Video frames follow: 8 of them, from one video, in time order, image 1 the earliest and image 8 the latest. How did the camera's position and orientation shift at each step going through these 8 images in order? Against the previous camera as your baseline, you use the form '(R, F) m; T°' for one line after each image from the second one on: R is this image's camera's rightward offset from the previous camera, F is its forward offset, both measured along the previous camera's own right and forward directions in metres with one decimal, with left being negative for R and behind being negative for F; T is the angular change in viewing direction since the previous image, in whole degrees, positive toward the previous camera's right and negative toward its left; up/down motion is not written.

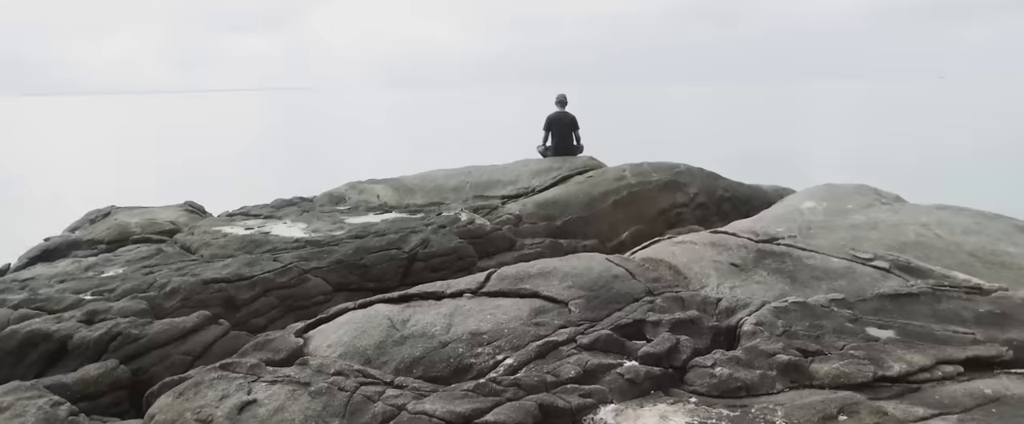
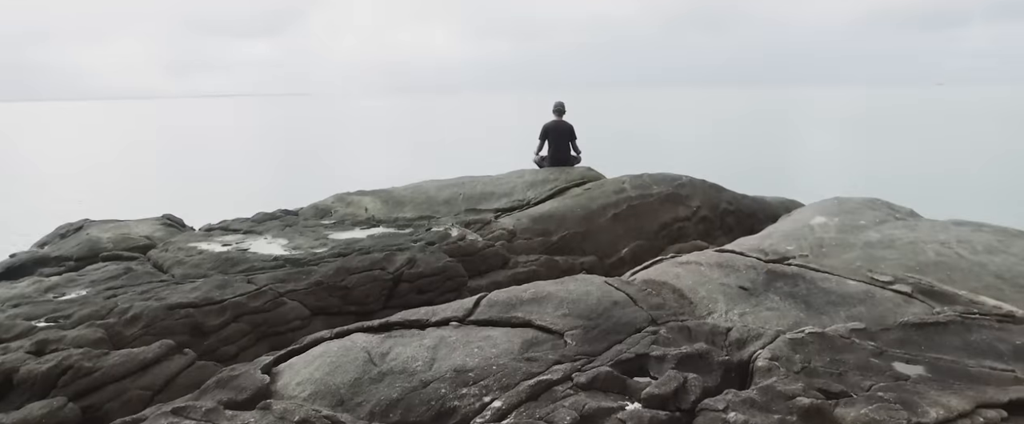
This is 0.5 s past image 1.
(0.0, +0.4) m; 0°
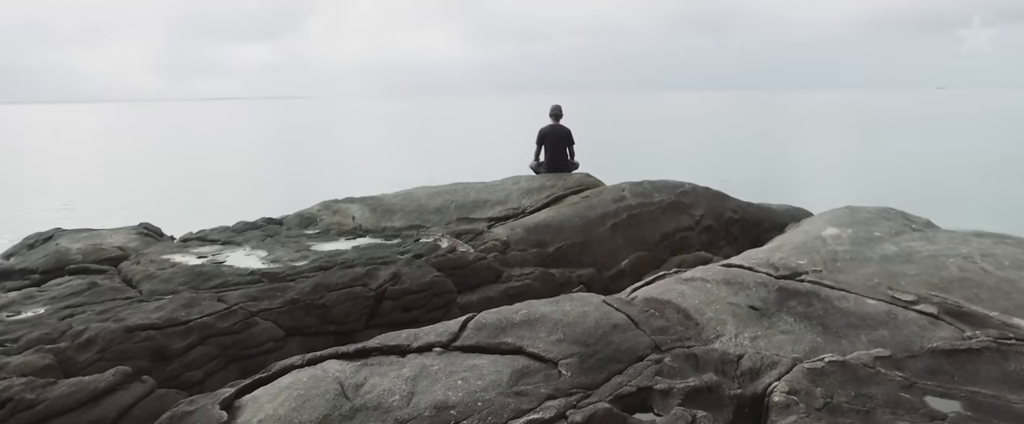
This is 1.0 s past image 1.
(0.0, +0.4) m; 0°
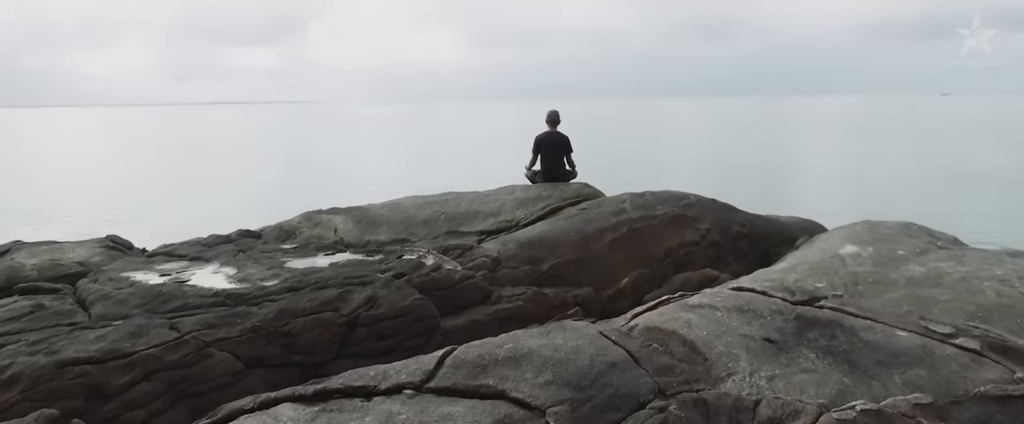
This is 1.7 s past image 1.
(+0.1, +0.5) m; 0°
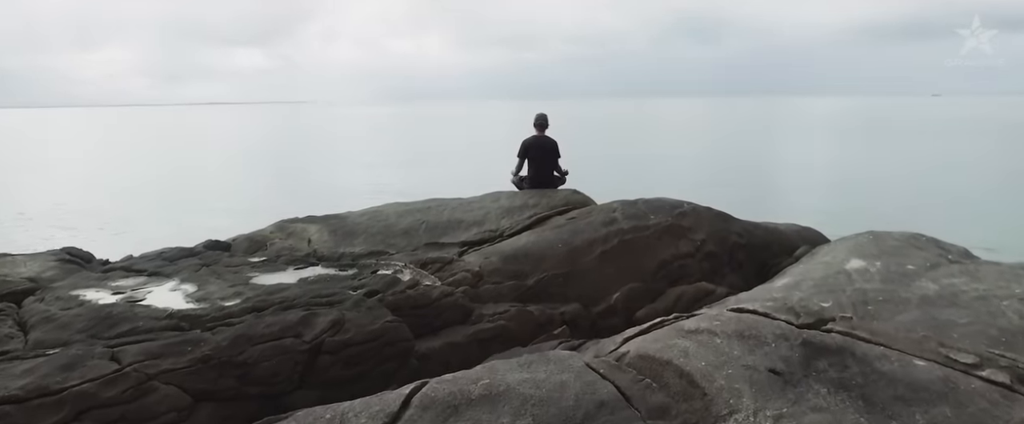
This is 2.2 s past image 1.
(+0.1, +0.4) m; +1°
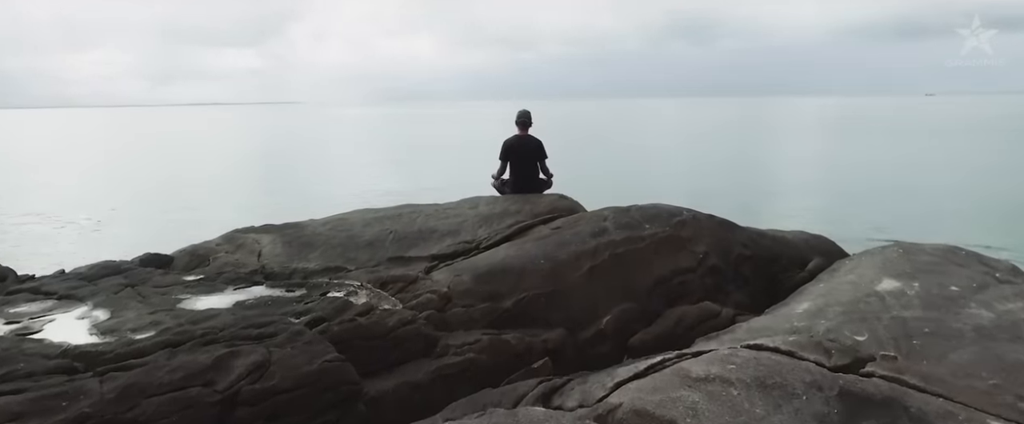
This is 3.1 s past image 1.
(+0.1, +0.9) m; +1°
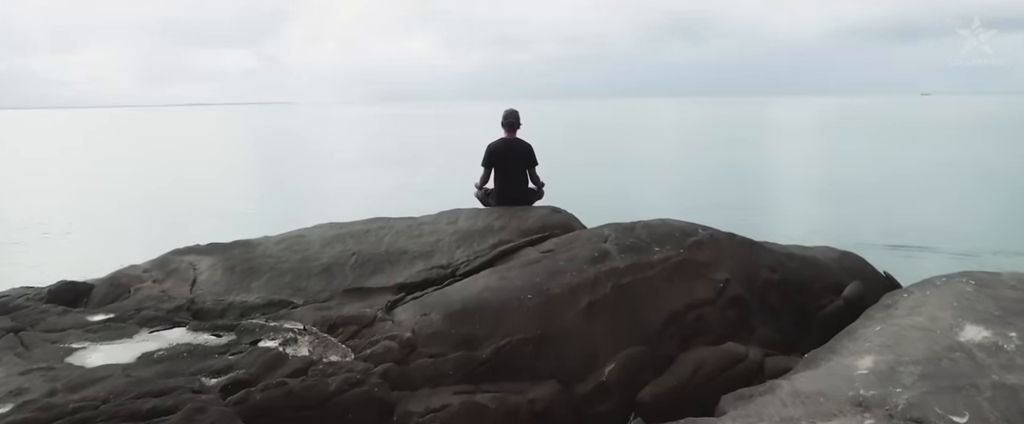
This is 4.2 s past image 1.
(+0.1, +1.1) m; 0°
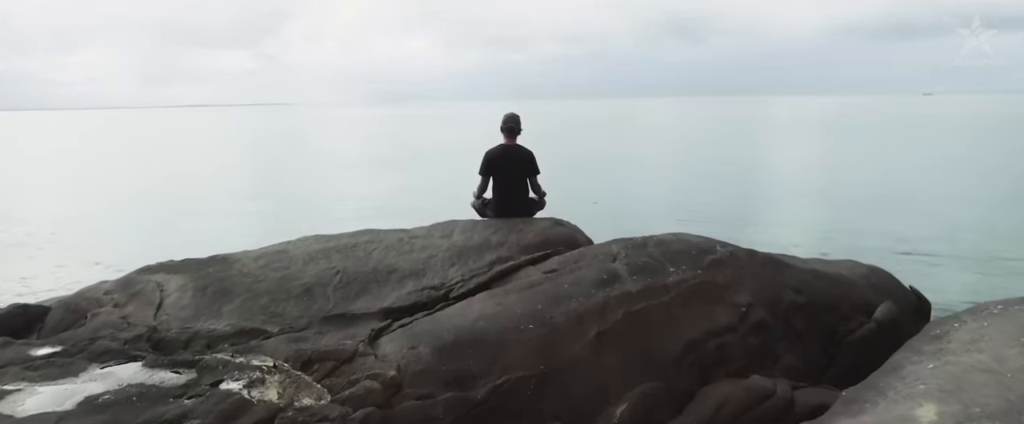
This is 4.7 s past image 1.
(0.0, +0.5) m; 0°
